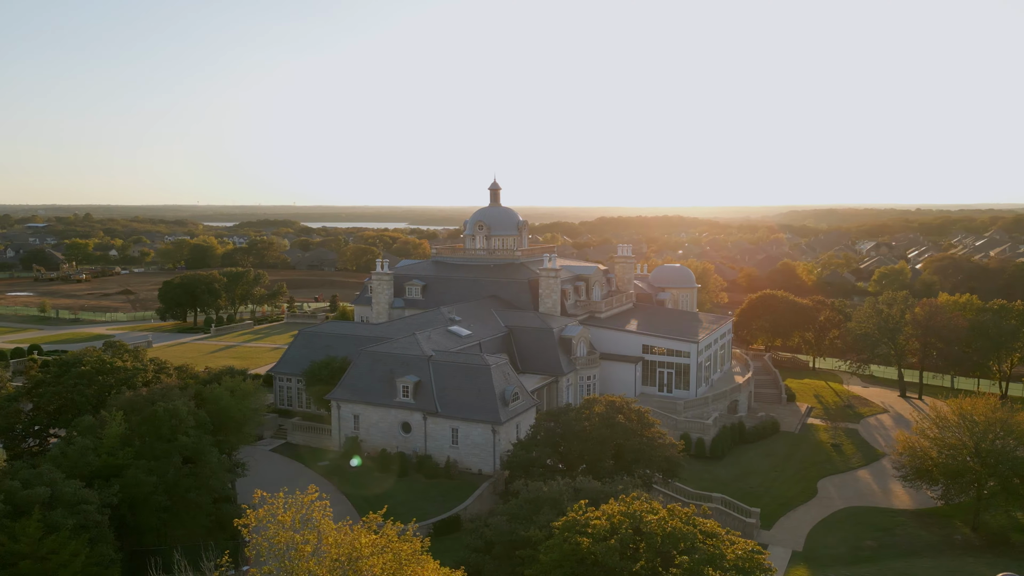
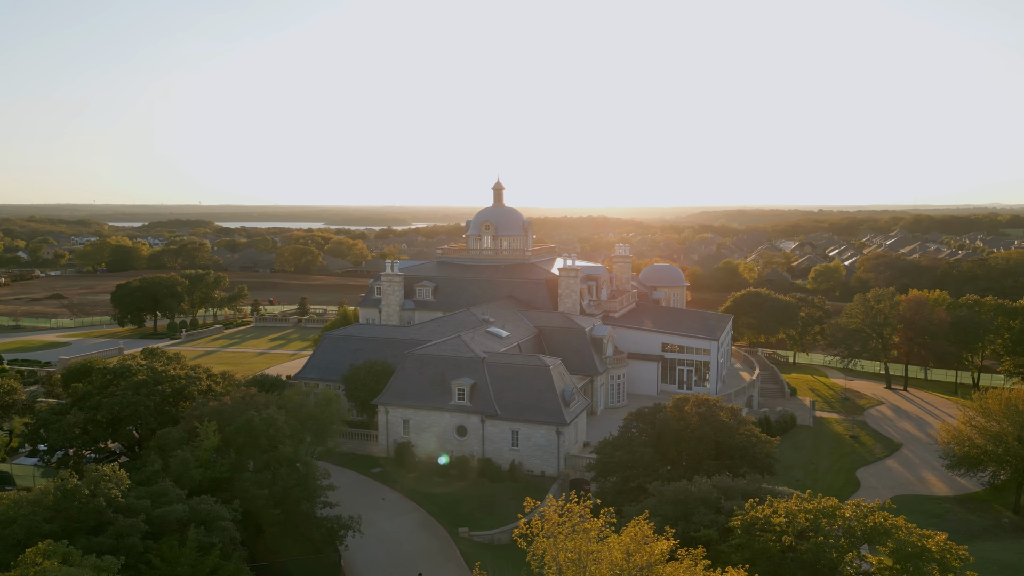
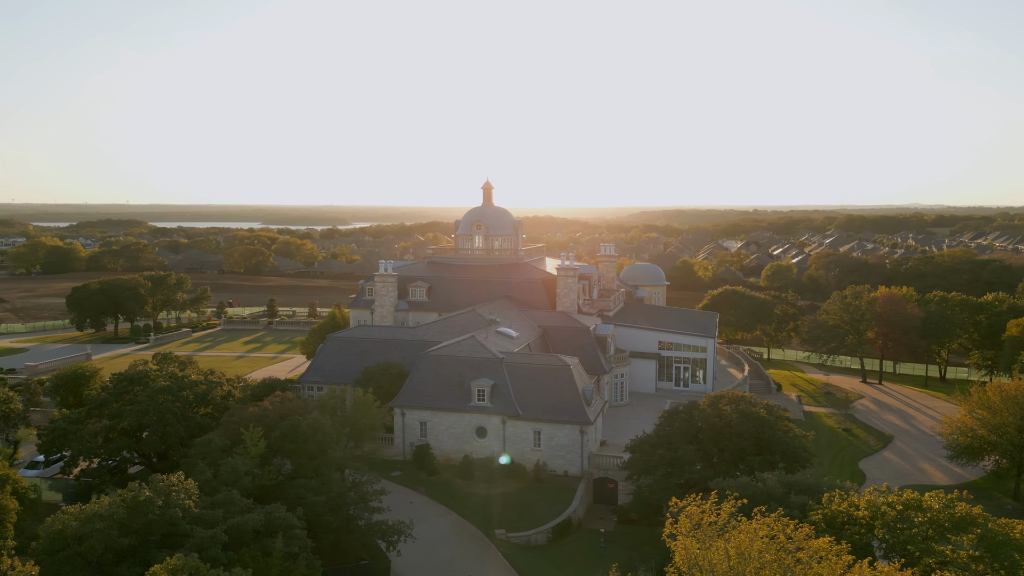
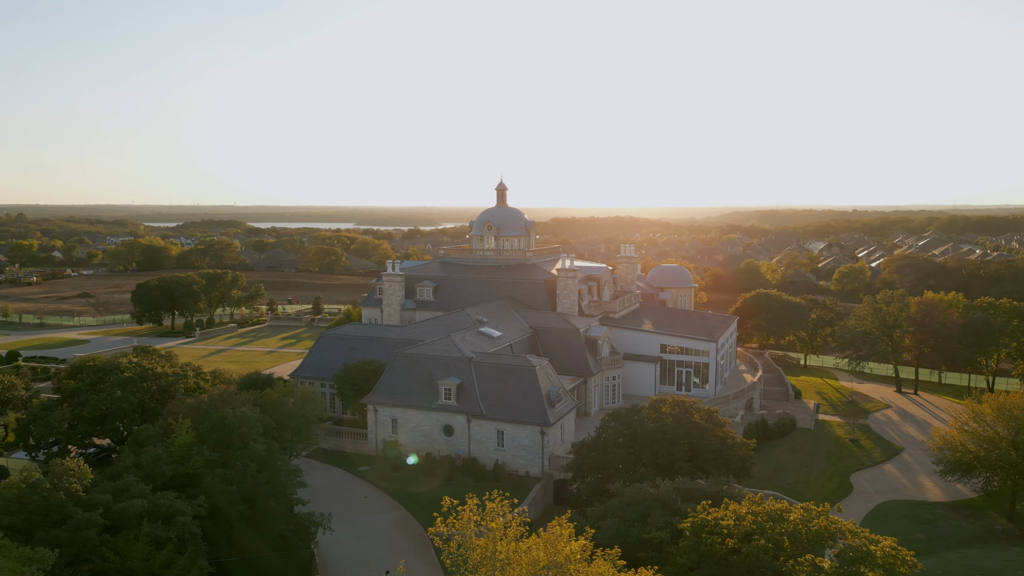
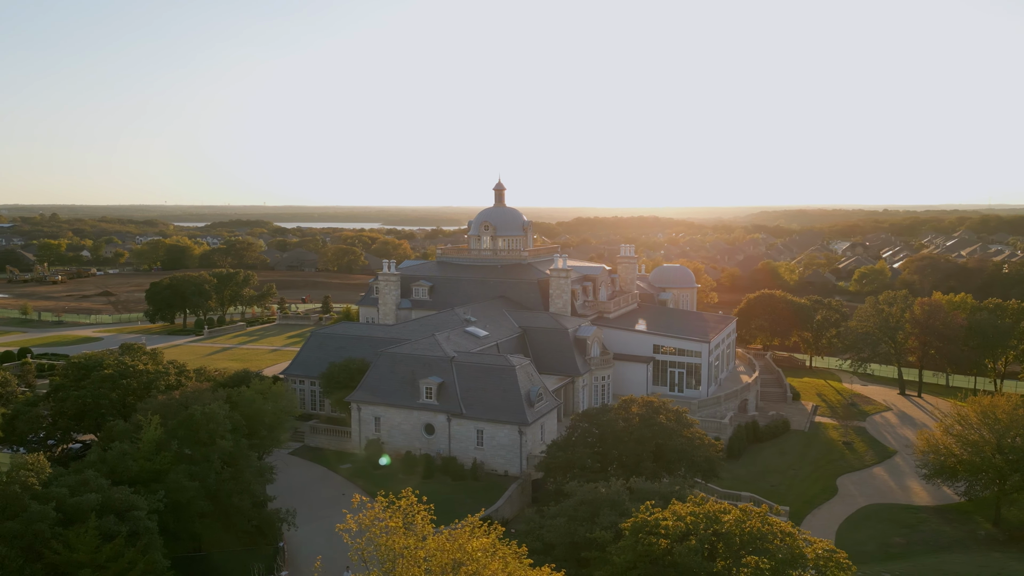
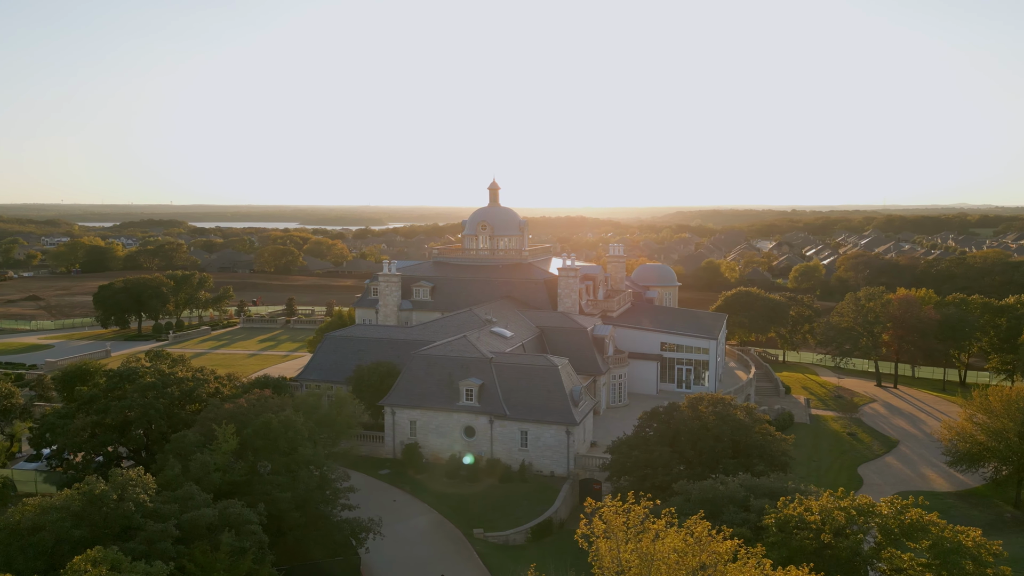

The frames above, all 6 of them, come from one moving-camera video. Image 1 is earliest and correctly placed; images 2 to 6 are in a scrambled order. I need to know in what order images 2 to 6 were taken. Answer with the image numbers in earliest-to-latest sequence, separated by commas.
5, 4, 2, 6, 3
